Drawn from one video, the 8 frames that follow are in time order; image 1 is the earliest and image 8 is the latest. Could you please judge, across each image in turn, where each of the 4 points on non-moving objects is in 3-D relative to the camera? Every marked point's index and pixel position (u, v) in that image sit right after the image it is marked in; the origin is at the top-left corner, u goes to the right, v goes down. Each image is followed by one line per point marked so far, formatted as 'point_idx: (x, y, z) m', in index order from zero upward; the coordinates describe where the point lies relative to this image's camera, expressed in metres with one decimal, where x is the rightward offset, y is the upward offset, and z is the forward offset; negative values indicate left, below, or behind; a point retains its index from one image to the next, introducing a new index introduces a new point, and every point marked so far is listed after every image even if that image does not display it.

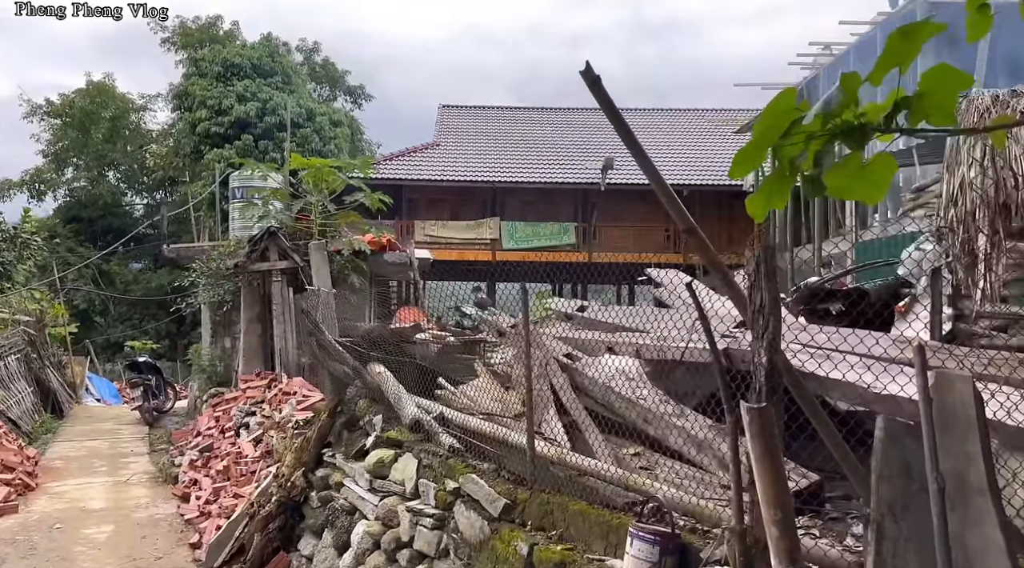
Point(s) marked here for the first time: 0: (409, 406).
0: (-0.6, -0.9, +7.7) m
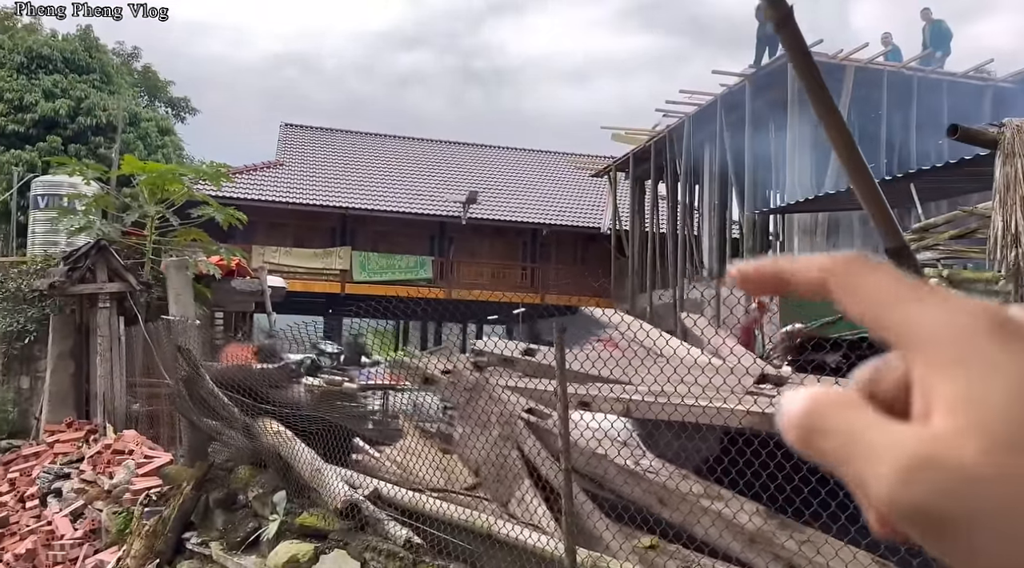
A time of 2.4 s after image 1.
0: (-0.9, -1.0, +5.7) m
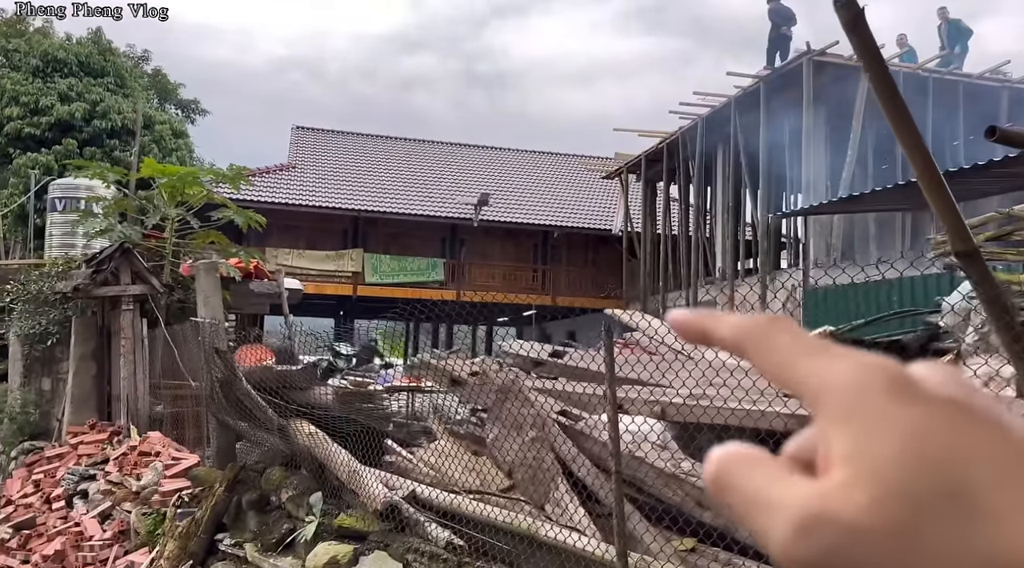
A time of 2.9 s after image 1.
0: (-0.7, -1.1, +5.8) m
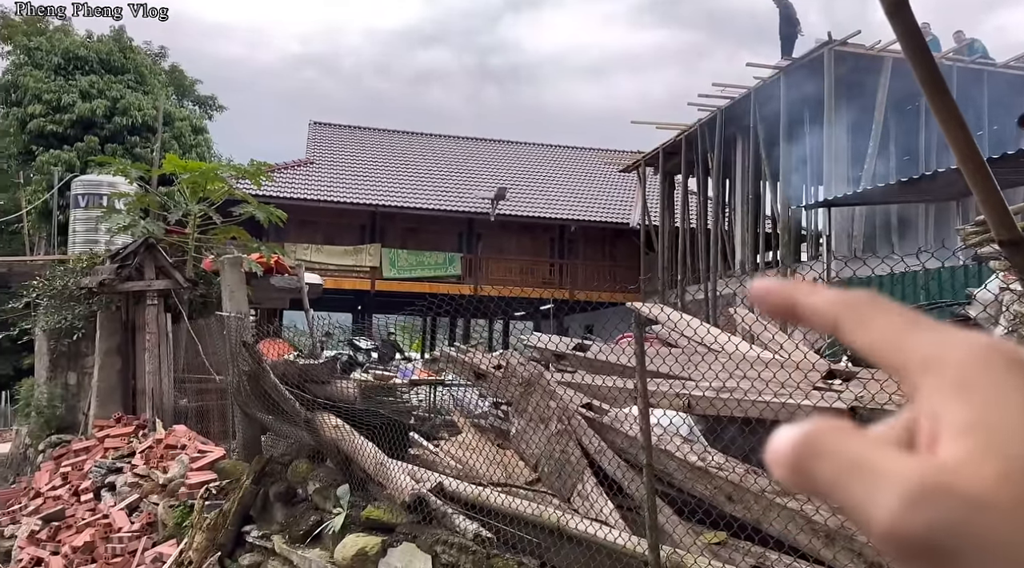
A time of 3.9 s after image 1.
0: (-0.6, -1.0, +5.9) m
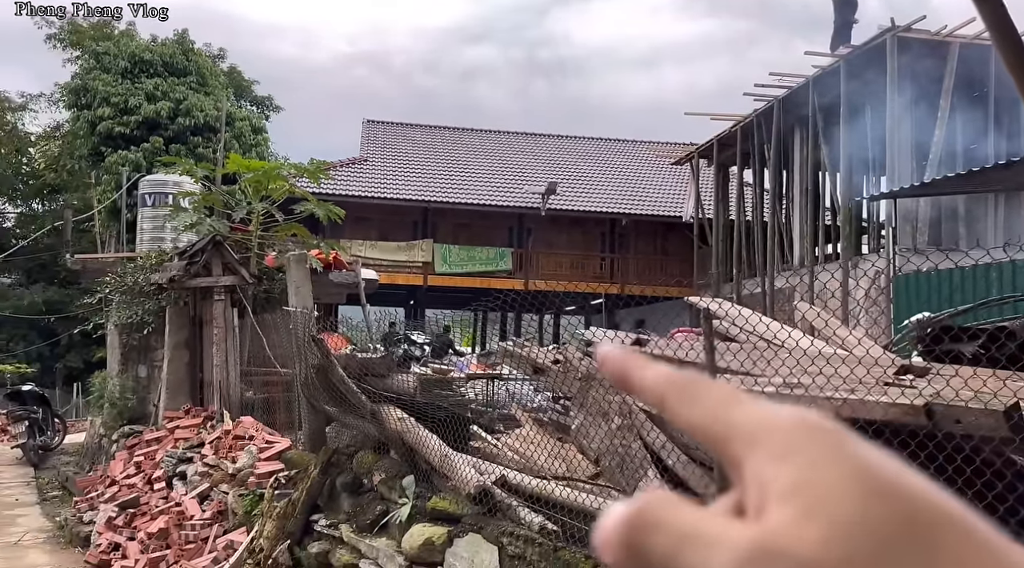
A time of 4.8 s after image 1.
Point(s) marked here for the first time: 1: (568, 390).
0: (-0.3, -1.0, +6.1) m
1: (+0.3, -0.6, +6.3) m
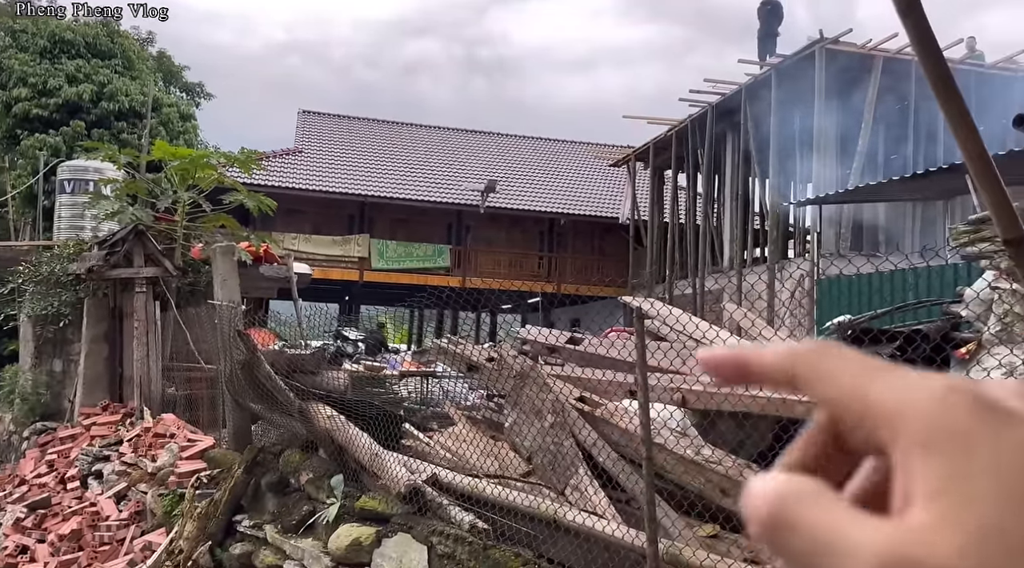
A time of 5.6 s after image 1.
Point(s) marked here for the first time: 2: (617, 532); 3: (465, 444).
0: (-0.6, -1.0, +5.8) m
1: (0.0, -0.6, +6.1) m
2: (+0.4, -1.0, +4.5) m
3: (-0.3, -0.9, +6.4) m
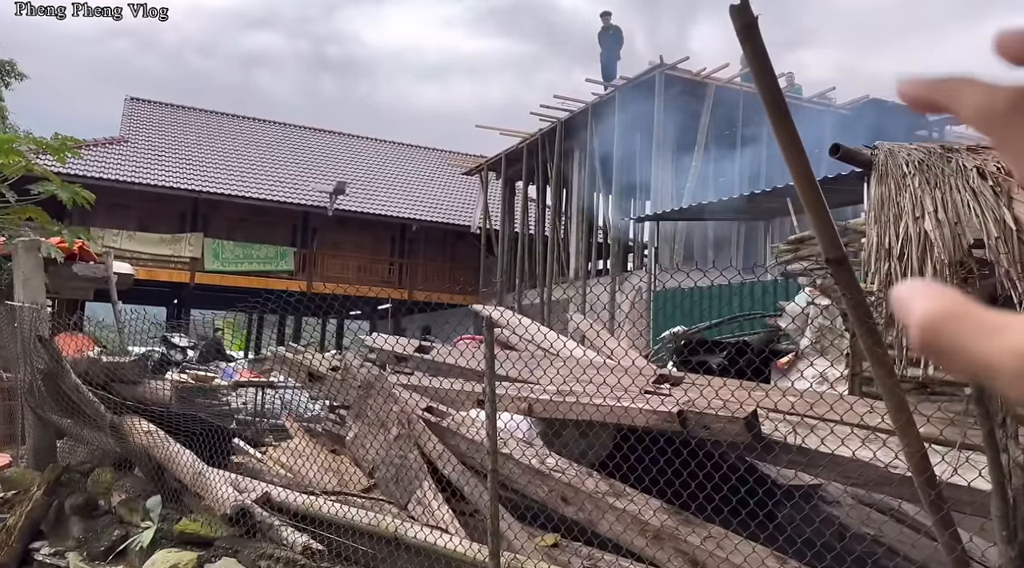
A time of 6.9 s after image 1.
0: (-1.4, -1.0, +5.2) m
1: (-0.8, -0.6, +5.5) m
2: (-0.2, -1.0, +4.0) m
3: (-1.1, -0.9, +5.8) m
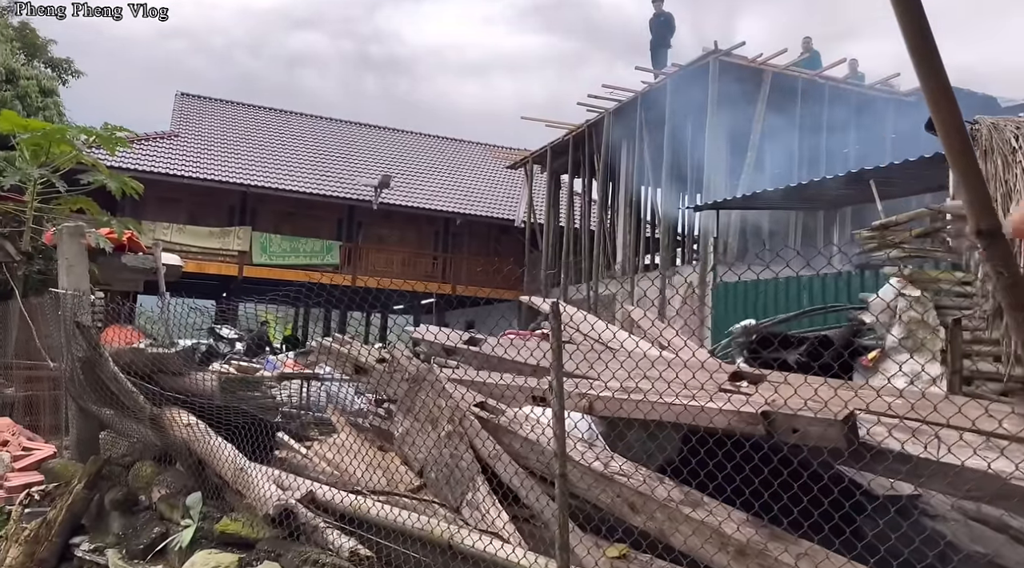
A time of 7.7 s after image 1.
0: (-1.1, -0.9, +5.0) m
1: (-0.6, -0.5, +5.3) m
2: (+0.1, -0.9, +3.8) m
3: (-0.8, -0.9, +5.5) m
